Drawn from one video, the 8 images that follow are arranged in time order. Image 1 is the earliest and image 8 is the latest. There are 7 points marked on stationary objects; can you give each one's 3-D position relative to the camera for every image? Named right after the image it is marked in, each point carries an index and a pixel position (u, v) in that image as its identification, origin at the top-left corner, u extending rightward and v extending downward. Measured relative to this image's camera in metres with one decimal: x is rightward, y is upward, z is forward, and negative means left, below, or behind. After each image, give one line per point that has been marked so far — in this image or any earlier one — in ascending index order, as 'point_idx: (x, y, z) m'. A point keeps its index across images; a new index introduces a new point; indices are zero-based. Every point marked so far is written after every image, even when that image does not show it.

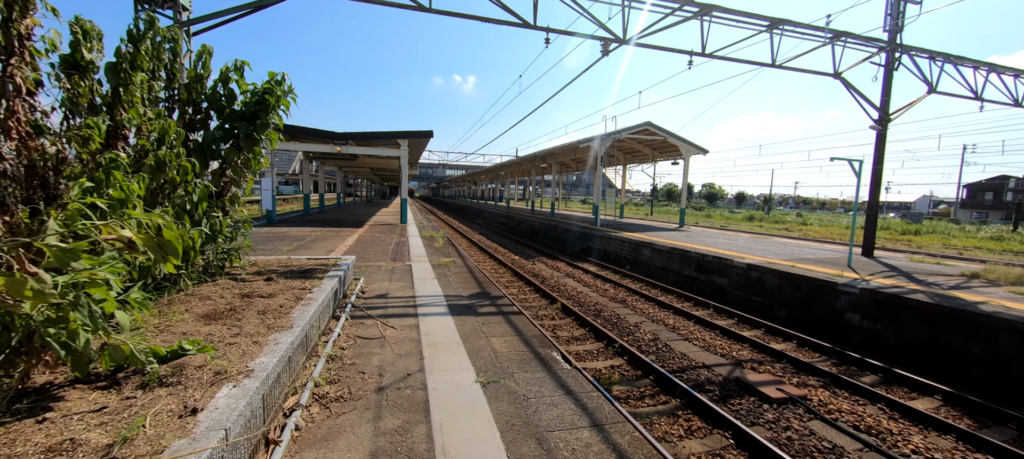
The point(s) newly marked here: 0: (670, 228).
0: (+8.5, +0.1, +17.8) m
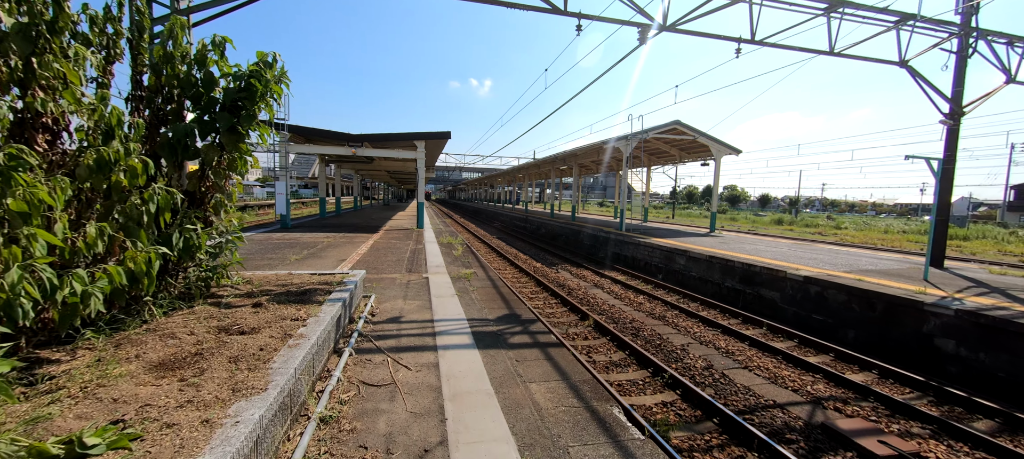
0: (+9.4, -0.2, +16.7) m
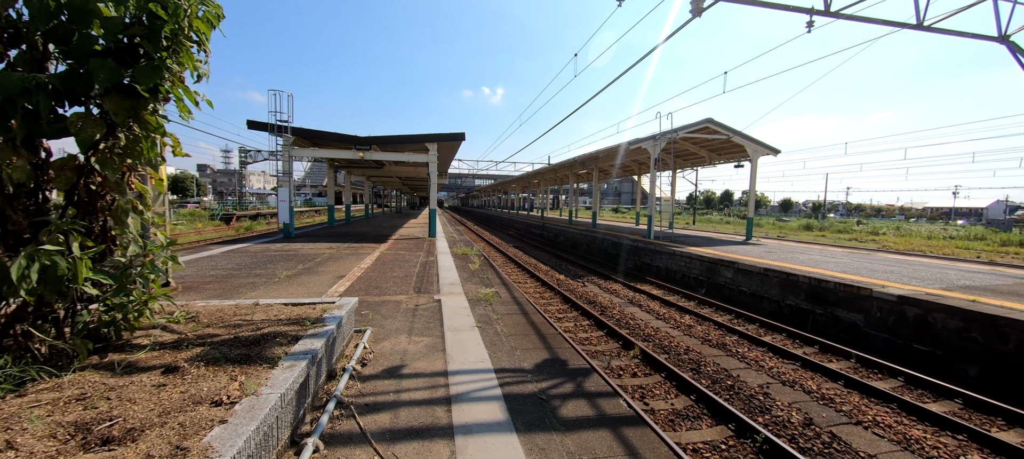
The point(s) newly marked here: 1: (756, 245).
0: (+10.3, -0.5, +15.1) m
1: (+9.9, -0.7, +13.6) m
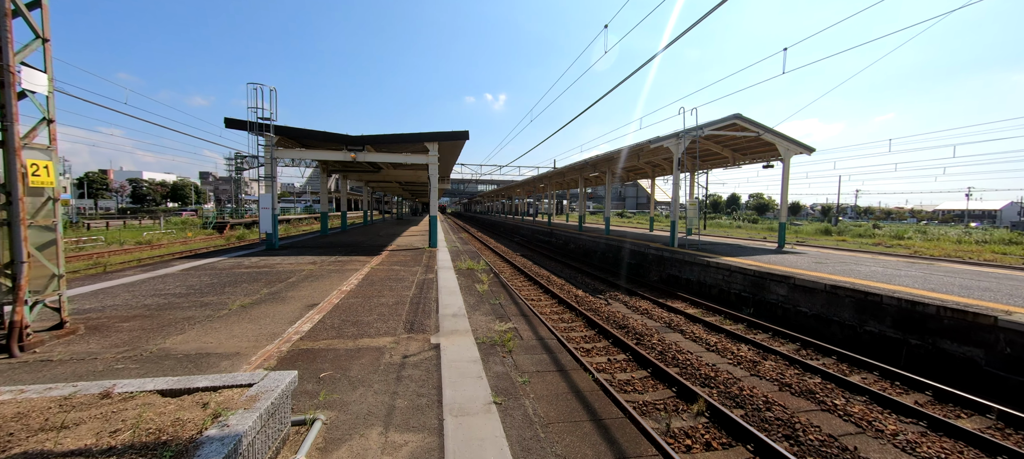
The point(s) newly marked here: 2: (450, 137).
0: (+10.6, -0.8, +13.6) m
1: (+10.3, -0.9, +12.1) m
2: (-2.3, +3.4, +12.4) m
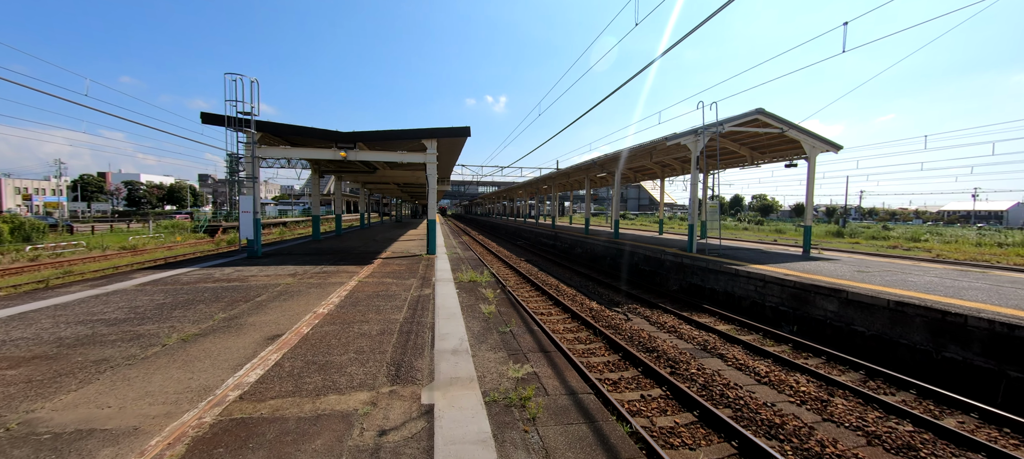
0: (+10.8, -1.0, +12.5) m
1: (+10.5, -1.1, +11.0) m
2: (-2.1, +3.3, +11.3) m
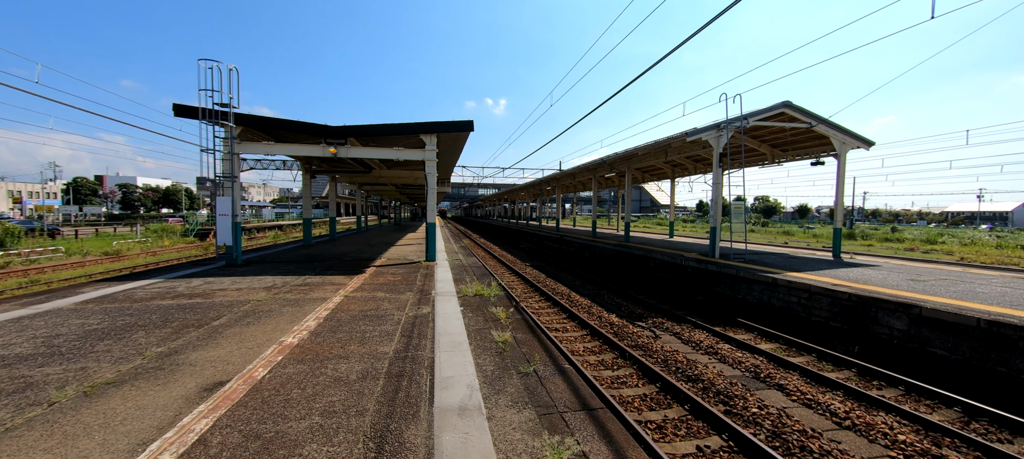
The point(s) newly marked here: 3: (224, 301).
0: (+11.1, -1.1, +11.5) m
1: (+10.7, -1.1, +10.0) m
2: (-1.9, +3.1, +10.3) m
3: (-4.7, -1.2, +5.5) m
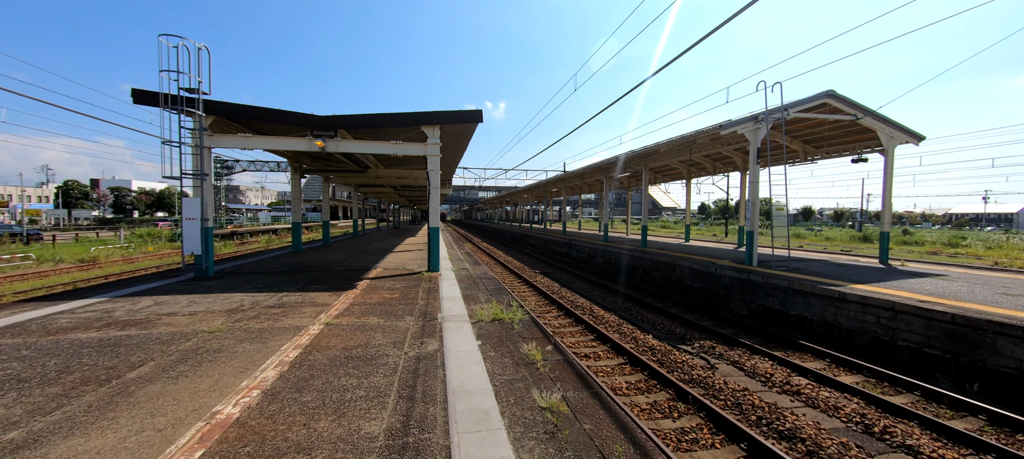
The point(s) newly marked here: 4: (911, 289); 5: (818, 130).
0: (+11.5, -1.2, +10.2) m
1: (+11.1, -1.3, +8.7) m
2: (-1.5, +3.0, +9.0) m
3: (-4.3, -1.3, +4.2) m
4: (+8.8, -1.3, +7.4) m
5: (+11.3, +3.7, +12.3) m
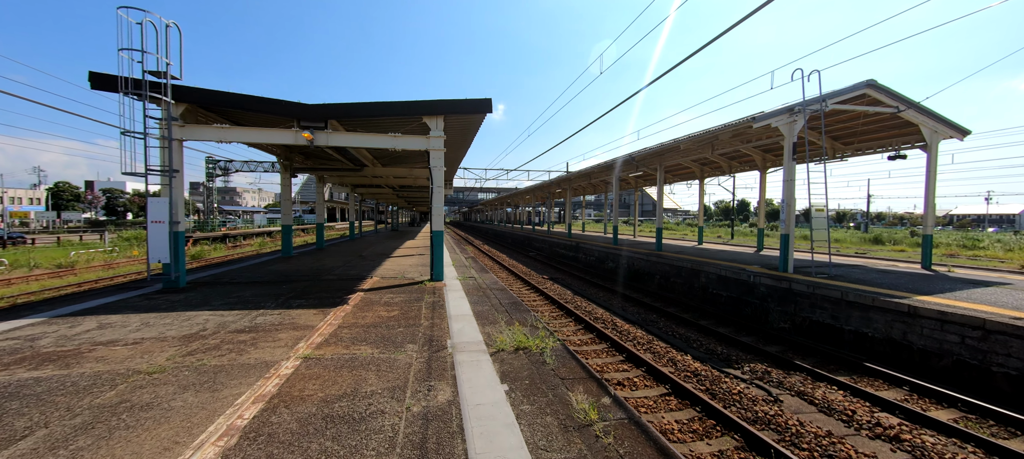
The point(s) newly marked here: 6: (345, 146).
0: (+11.8, -1.3, +9.2) m
1: (+11.4, -1.3, +7.7) m
2: (-1.2, +2.9, +8.1) m
3: (-4.0, -1.3, +3.2) m
4: (+9.1, -1.4, +6.5) m
5: (+11.6, +3.6, +11.4) m
6: (-4.0, +2.0, +8.1) m
